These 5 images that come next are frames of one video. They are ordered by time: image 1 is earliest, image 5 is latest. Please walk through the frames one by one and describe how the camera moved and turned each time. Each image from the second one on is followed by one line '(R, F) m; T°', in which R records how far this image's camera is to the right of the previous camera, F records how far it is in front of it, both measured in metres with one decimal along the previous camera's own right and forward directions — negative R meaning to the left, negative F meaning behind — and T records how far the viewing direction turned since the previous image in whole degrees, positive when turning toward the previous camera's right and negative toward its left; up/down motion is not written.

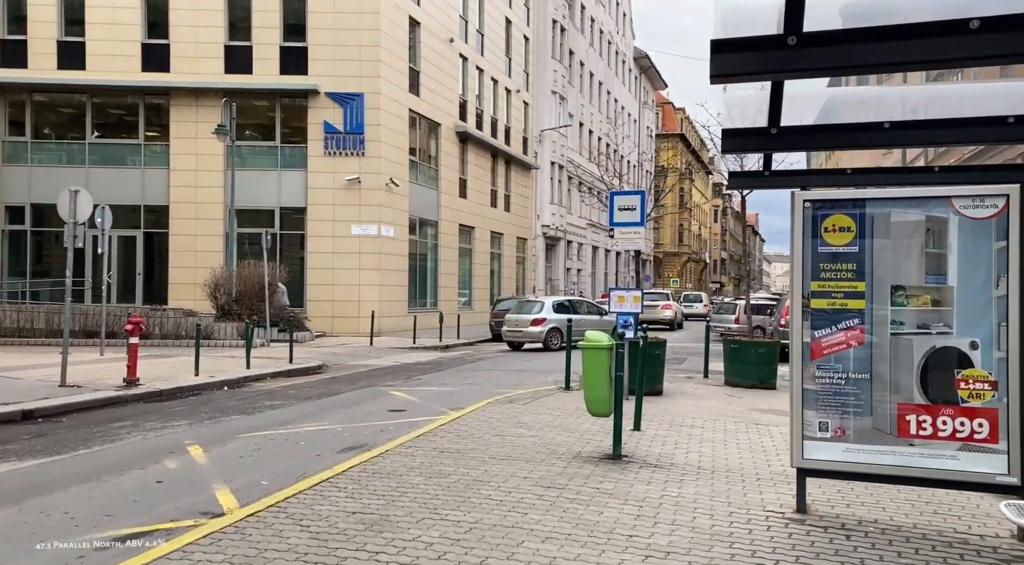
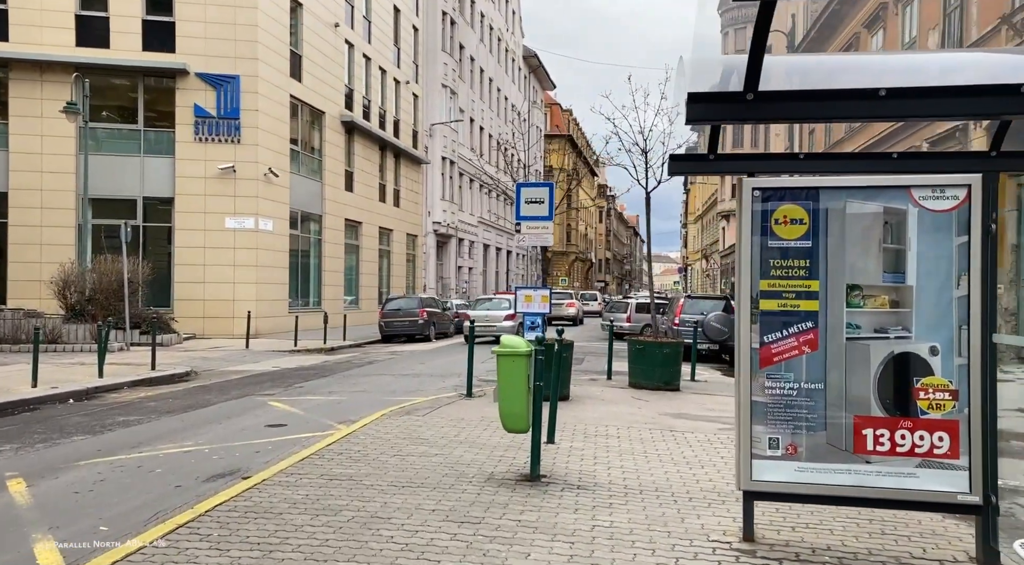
(-0.1, +1.0) m; +7°
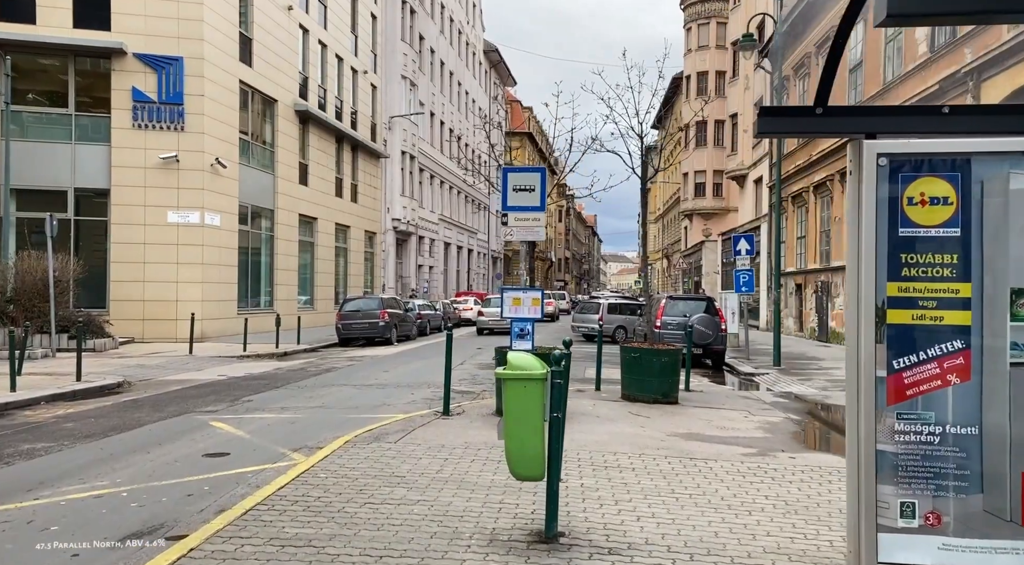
(-0.3, +1.8) m; +3°
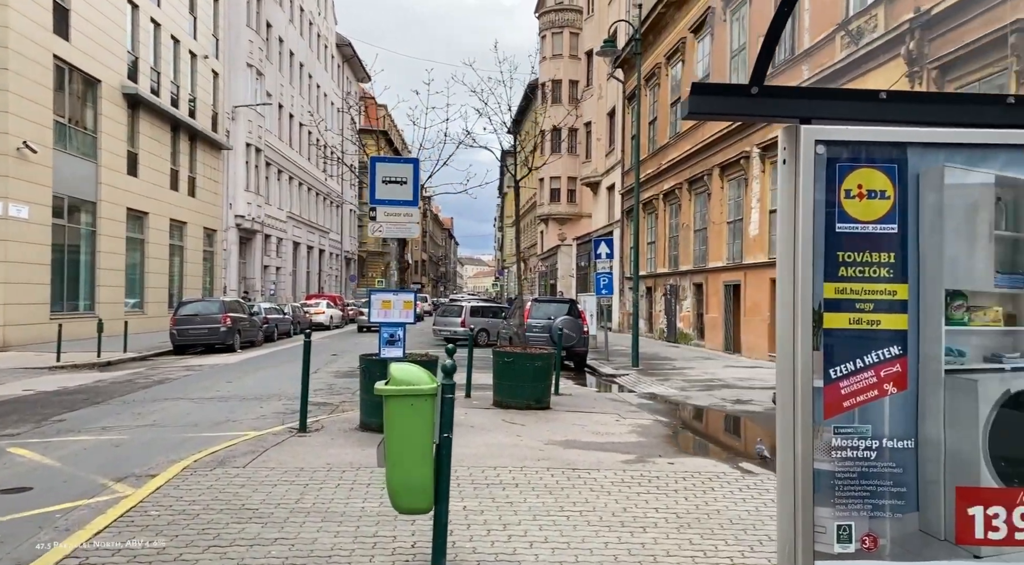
(-0.2, +0.6) m; +9°
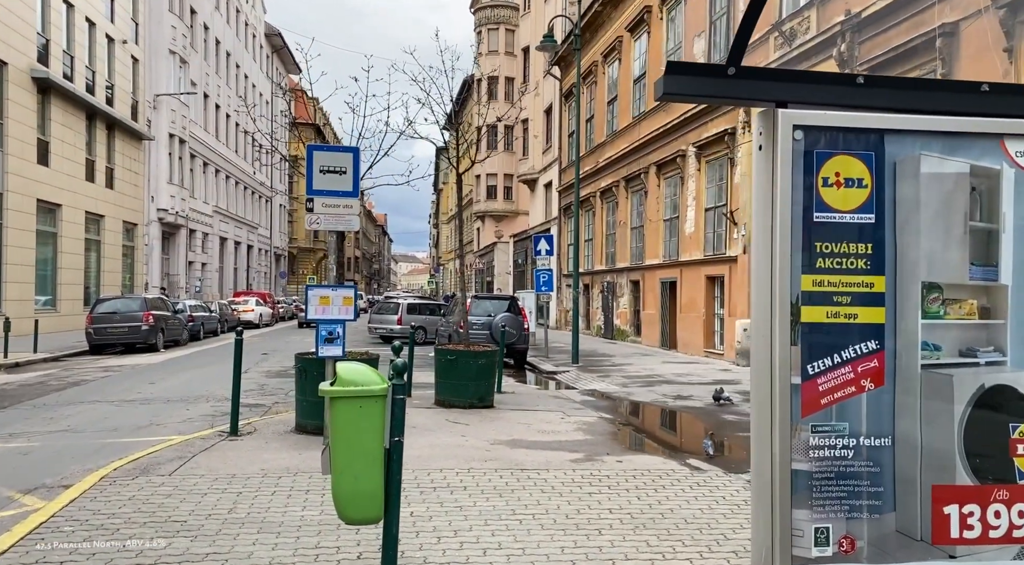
(-0.1, +0.3) m; +4°
